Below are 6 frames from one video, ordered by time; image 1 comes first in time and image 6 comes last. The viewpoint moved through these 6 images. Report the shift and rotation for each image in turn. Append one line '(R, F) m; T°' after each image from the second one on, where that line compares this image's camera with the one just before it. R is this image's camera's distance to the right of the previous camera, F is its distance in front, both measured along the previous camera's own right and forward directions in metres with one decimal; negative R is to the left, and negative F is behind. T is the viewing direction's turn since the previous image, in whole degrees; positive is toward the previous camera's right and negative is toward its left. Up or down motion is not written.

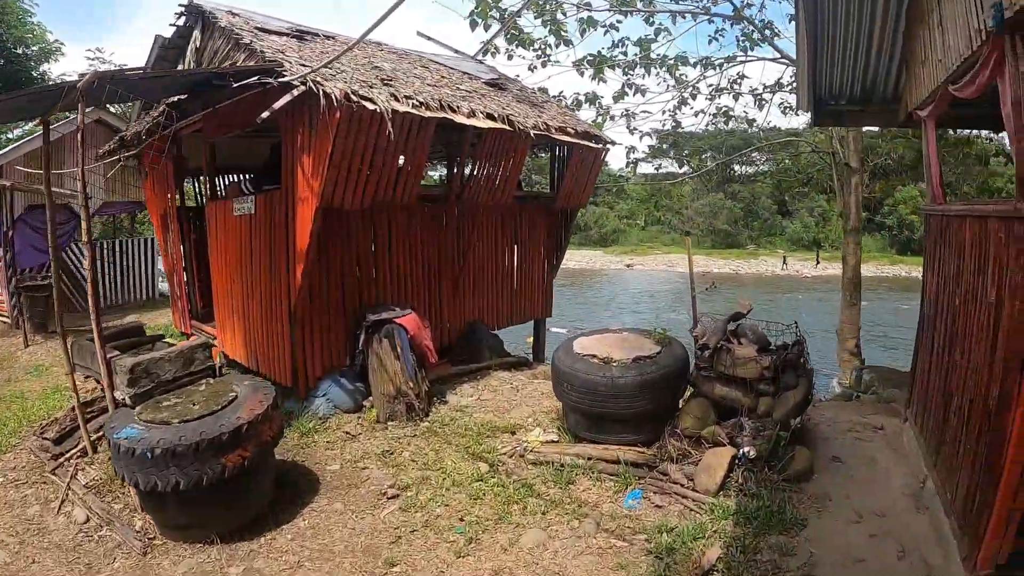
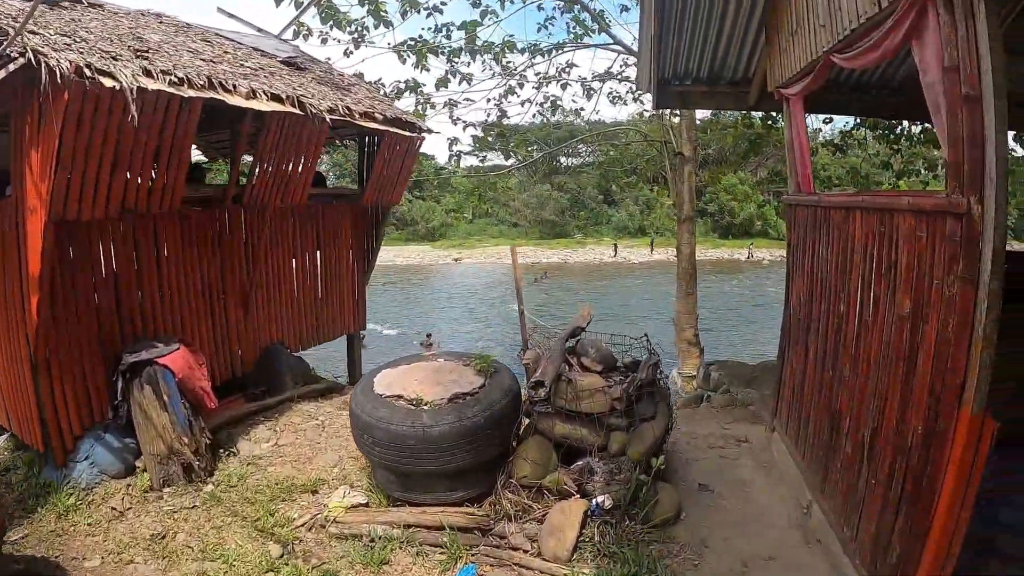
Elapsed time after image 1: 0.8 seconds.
(+0.1, +0.7) m; +8°
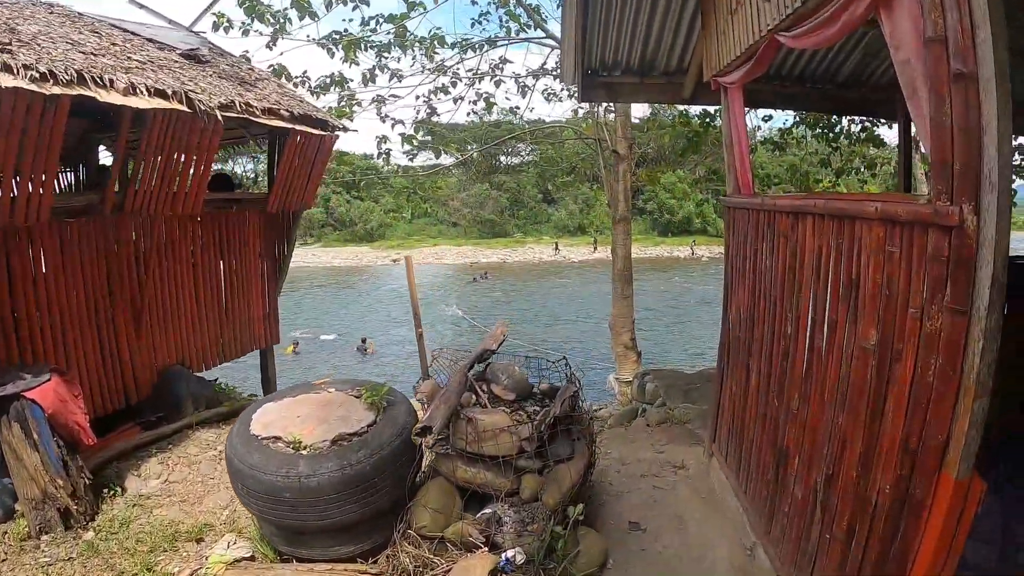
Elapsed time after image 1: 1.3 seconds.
(+0.1, +0.4) m; +3°
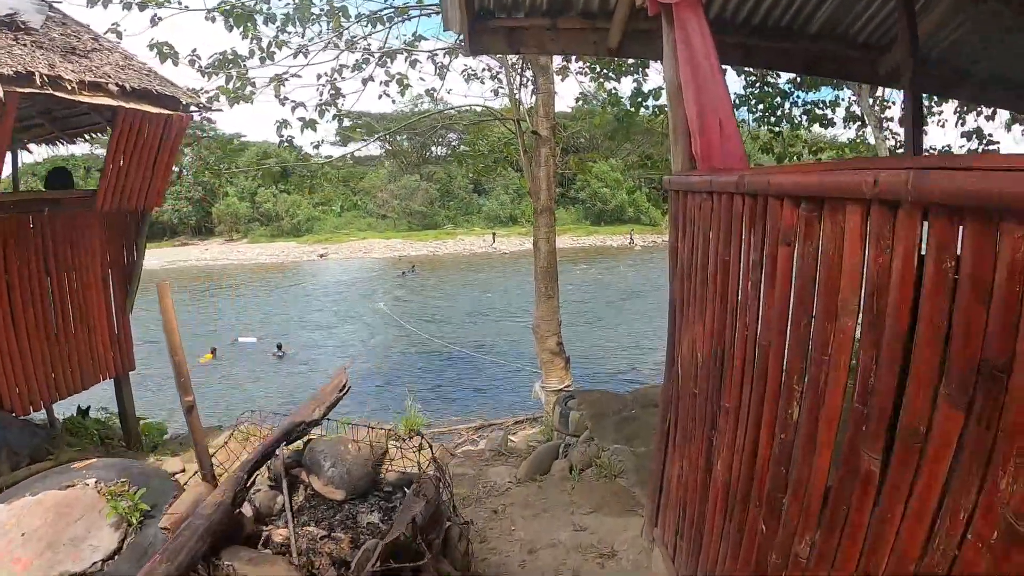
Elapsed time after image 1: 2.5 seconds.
(+0.2, +1.0) m; +3°
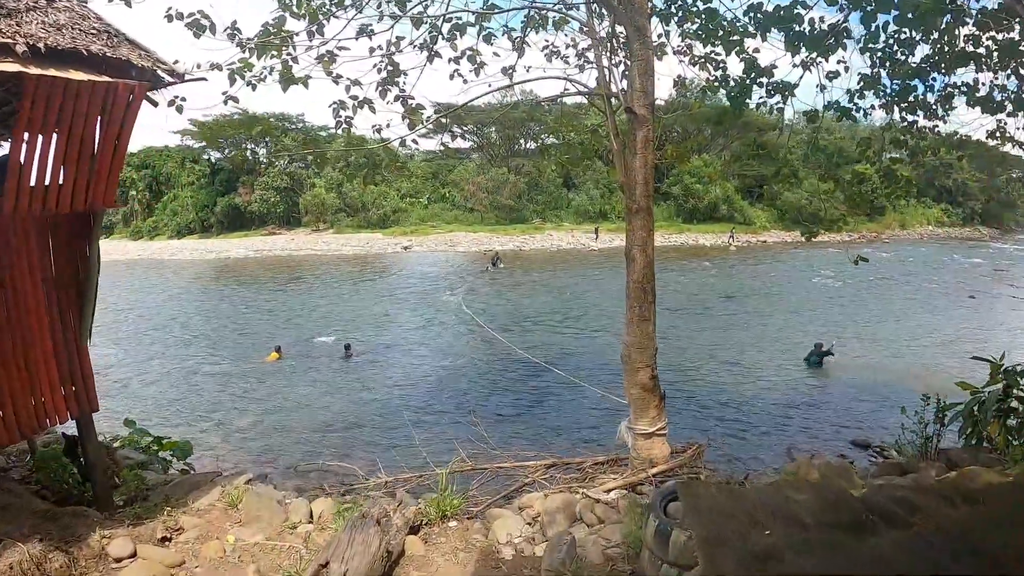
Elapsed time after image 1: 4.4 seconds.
(0.0, +1.5) m; -4°
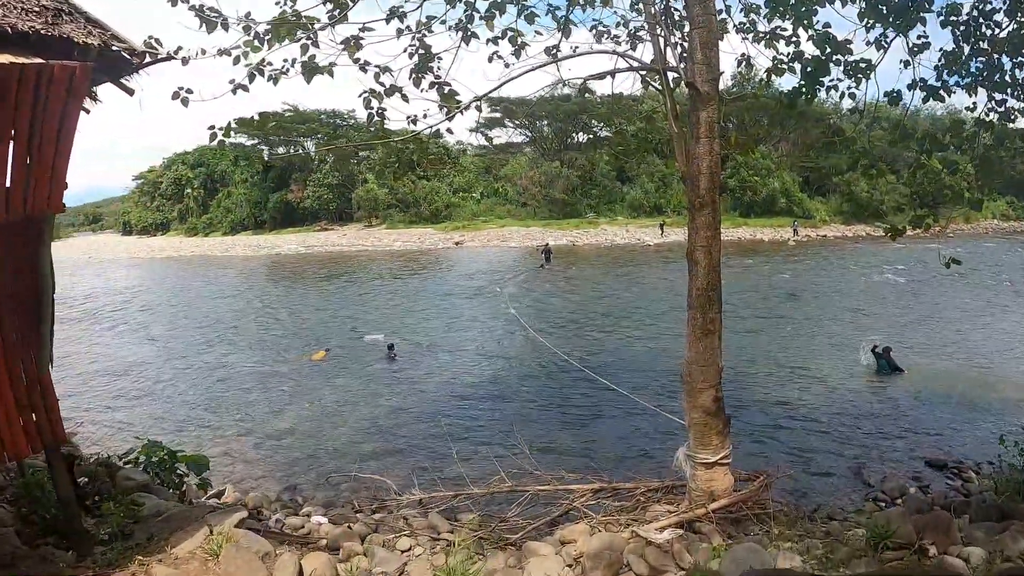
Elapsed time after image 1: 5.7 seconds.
(+0.1, +0.8) m; -3°
